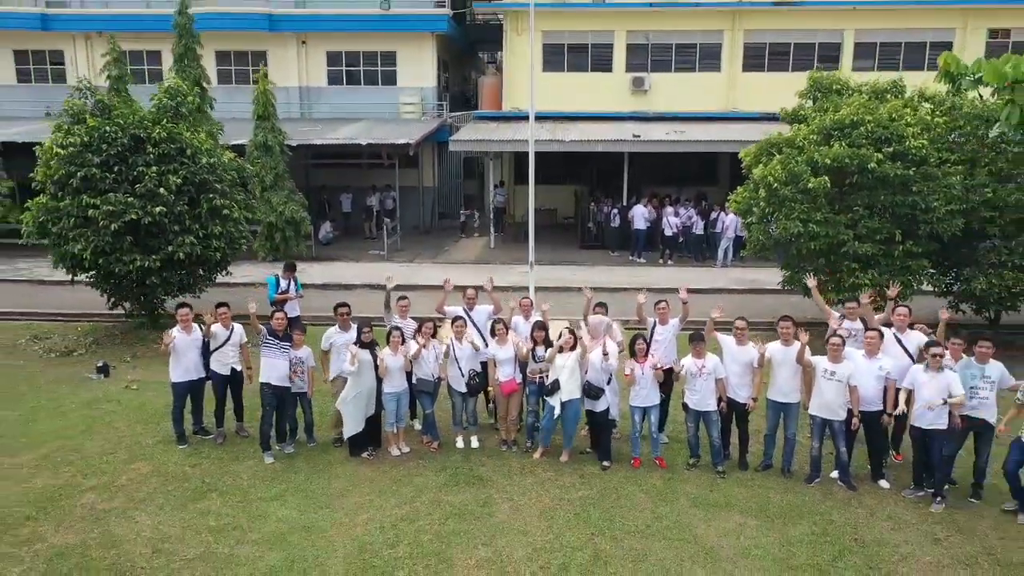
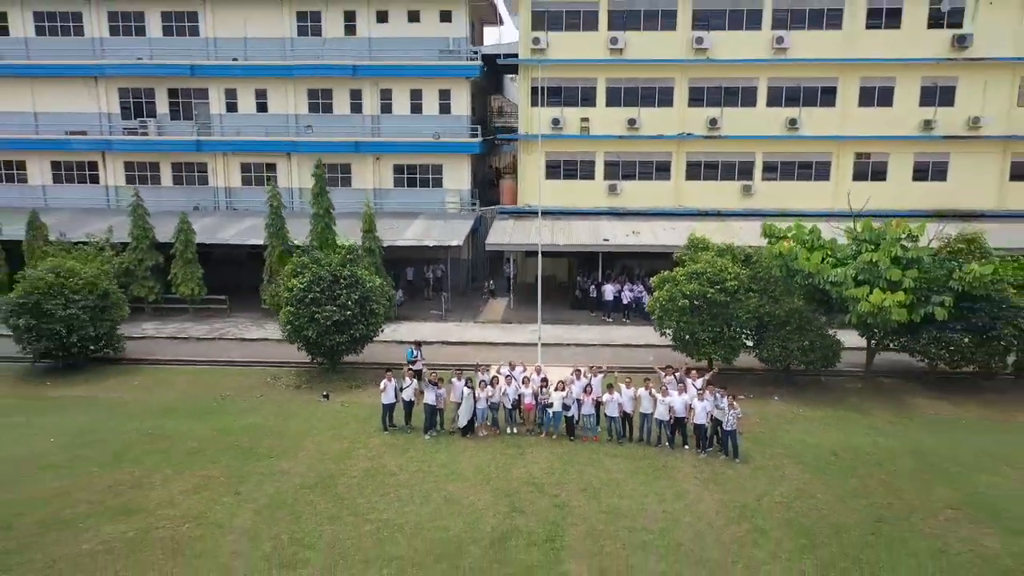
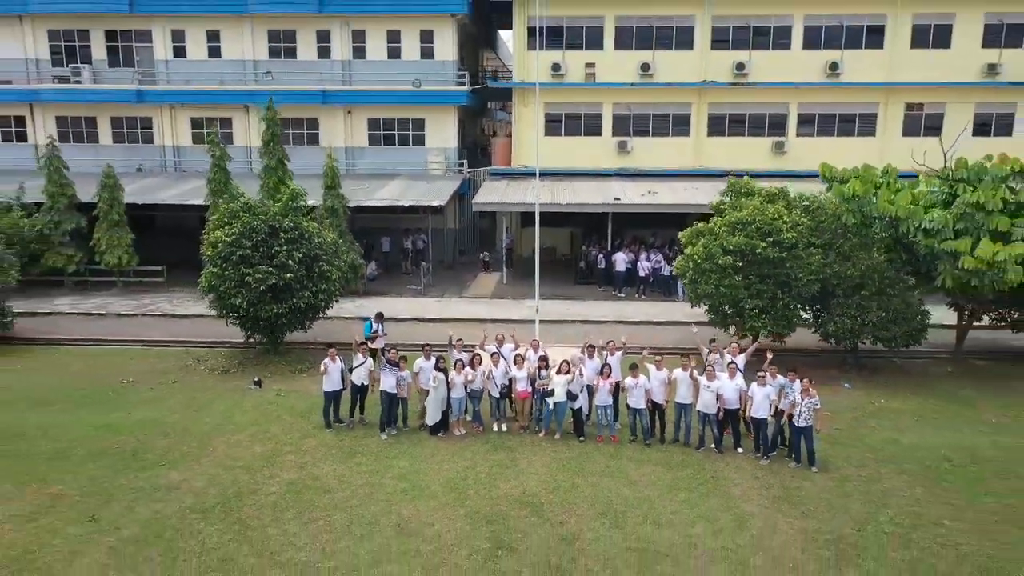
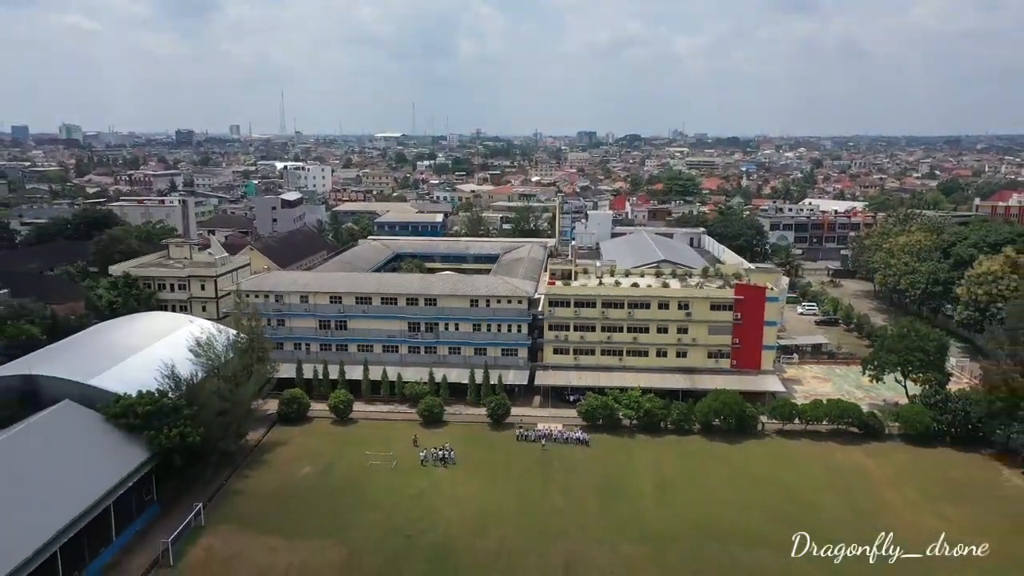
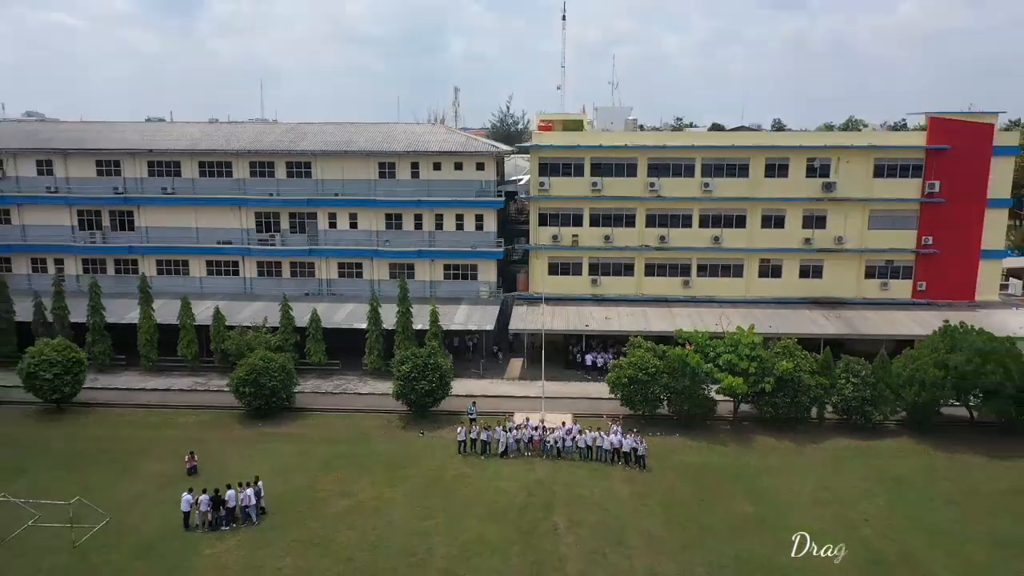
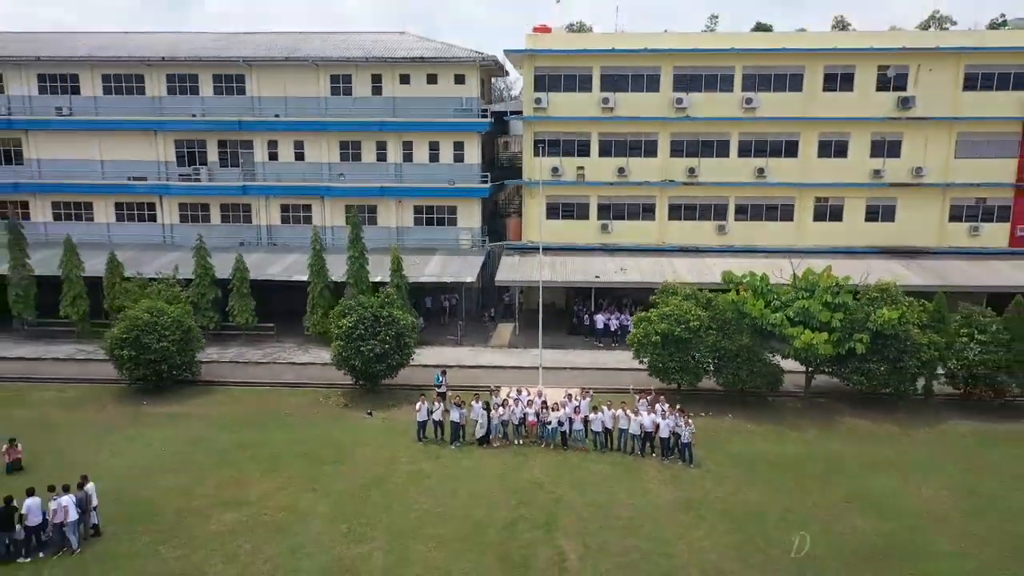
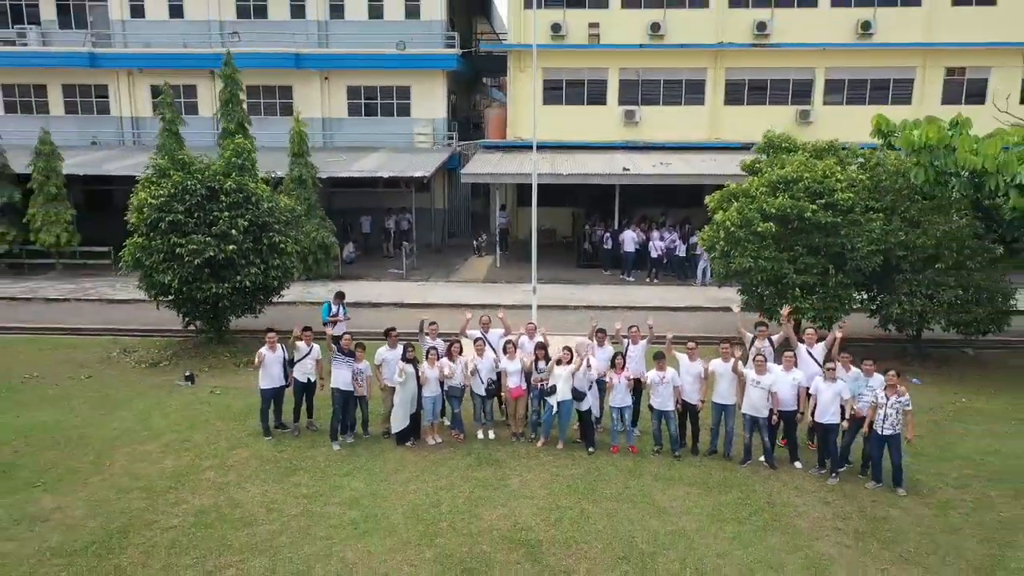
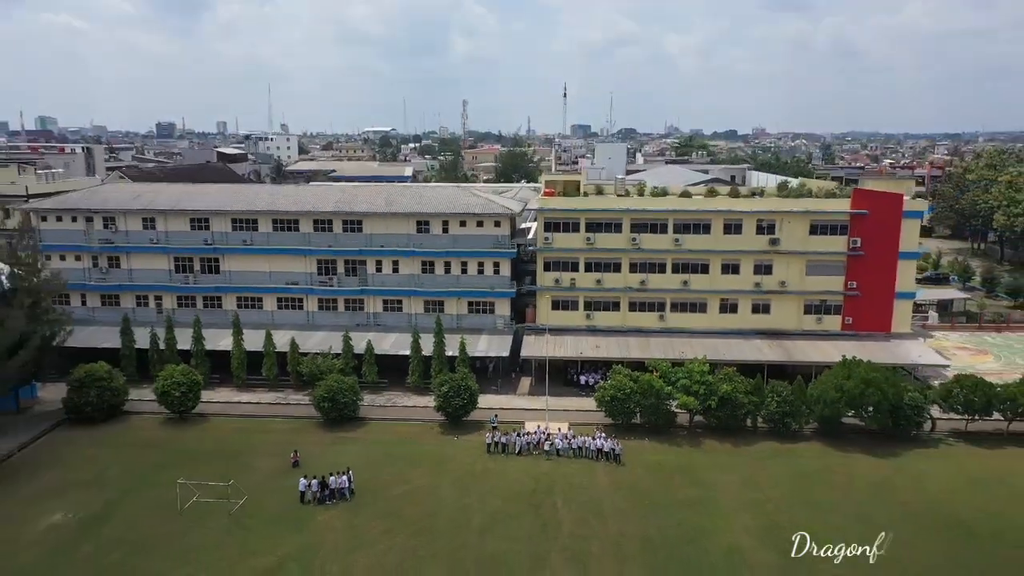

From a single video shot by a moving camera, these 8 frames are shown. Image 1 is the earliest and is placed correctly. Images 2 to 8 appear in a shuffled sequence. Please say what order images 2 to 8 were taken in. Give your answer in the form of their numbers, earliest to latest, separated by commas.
7, 3, 2, 6, 5, 8, 4
